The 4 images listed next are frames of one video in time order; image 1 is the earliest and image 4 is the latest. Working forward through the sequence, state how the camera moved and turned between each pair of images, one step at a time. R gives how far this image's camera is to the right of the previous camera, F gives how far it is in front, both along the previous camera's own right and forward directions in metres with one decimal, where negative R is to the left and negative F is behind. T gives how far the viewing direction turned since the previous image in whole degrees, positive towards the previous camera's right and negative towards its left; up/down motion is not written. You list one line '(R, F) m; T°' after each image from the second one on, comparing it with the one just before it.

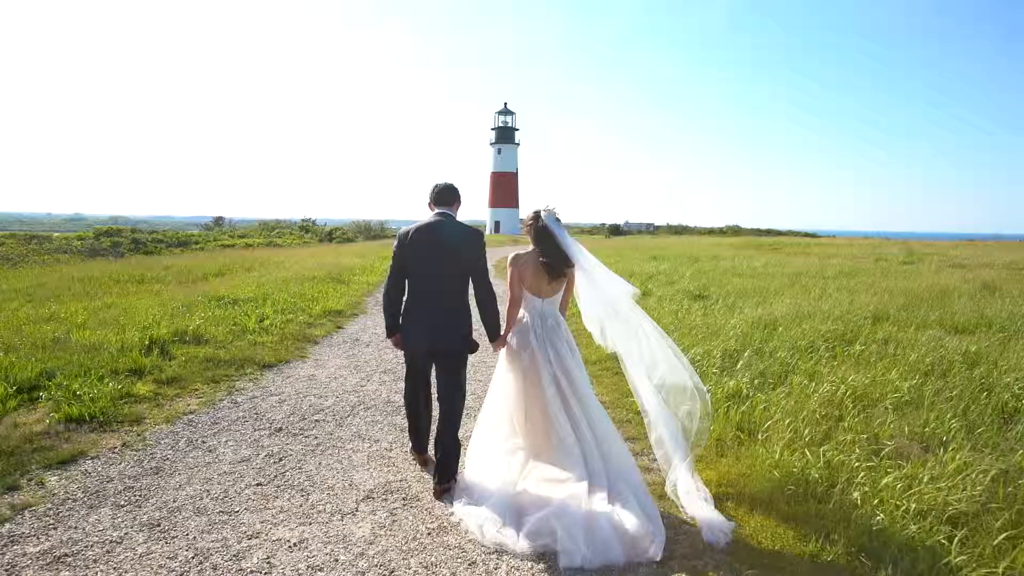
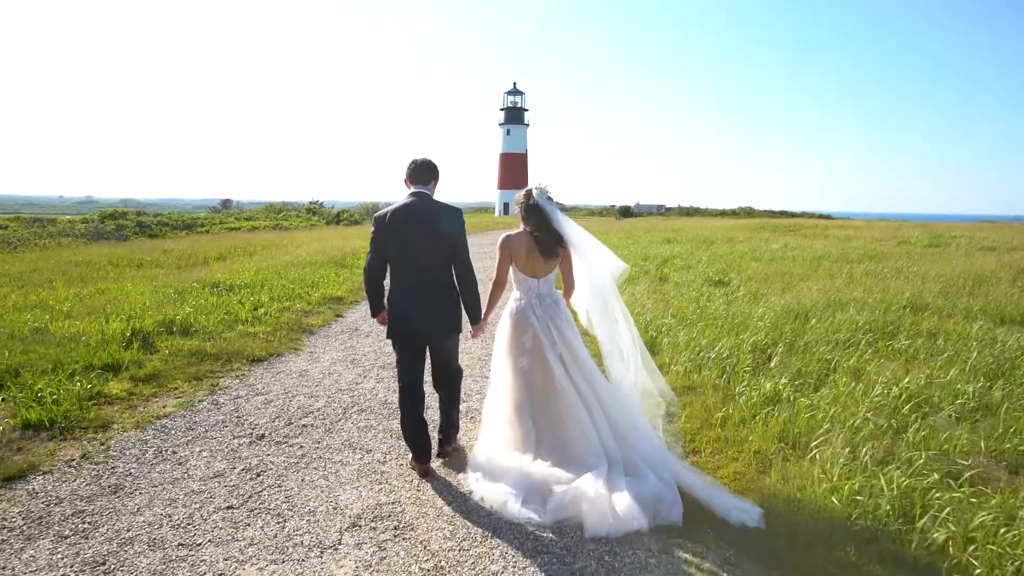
(0.0, +0.7) m; -1°
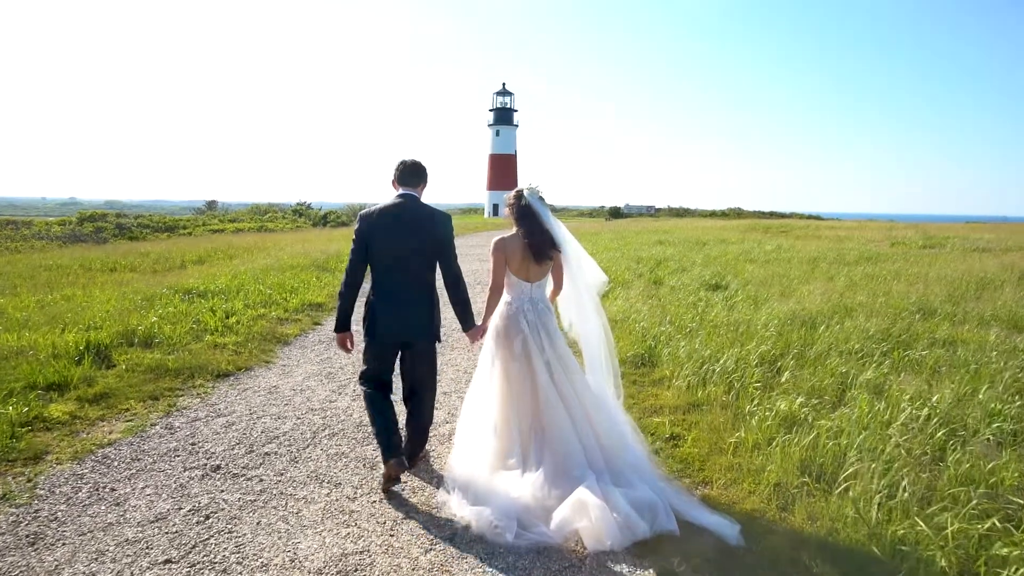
(0.0, +0.5) m; +1°
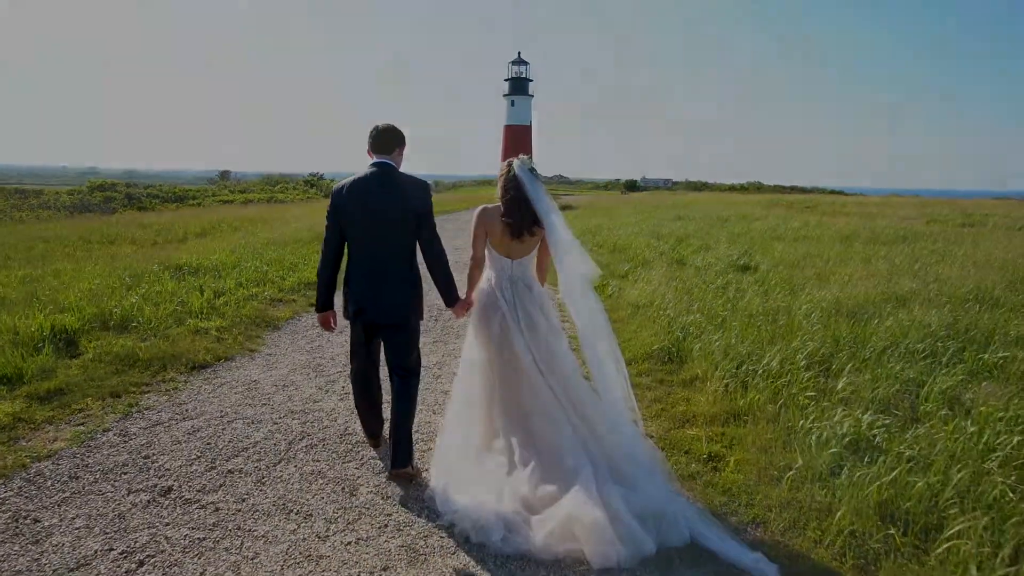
(0.0, +0.8) m; -1°
